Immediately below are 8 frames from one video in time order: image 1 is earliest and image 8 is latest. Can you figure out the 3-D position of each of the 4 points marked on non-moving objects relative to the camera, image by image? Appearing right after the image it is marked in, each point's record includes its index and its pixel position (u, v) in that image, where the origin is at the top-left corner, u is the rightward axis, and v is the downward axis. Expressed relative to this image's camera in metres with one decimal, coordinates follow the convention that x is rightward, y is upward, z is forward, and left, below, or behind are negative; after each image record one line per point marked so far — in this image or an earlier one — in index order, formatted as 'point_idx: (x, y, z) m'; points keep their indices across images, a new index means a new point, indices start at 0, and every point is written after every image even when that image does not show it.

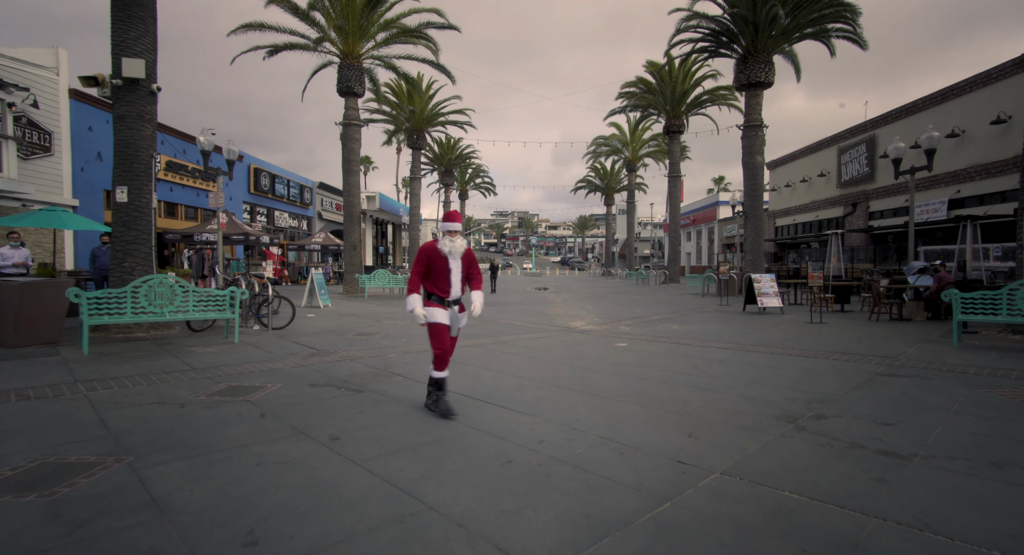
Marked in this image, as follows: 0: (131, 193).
0: (-7.1, +1.6, +9.2) m
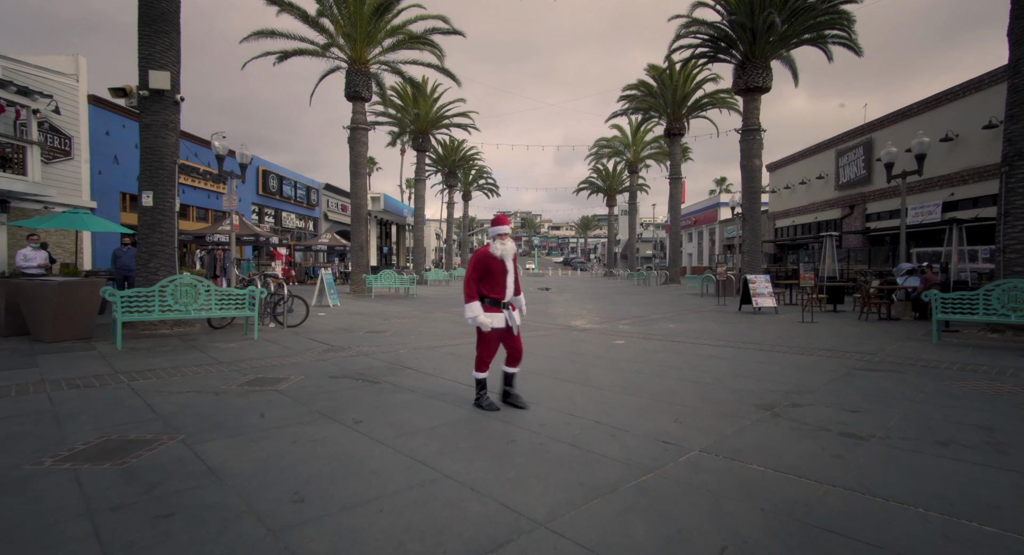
0: (-7.0, +1.6, +9.7) m
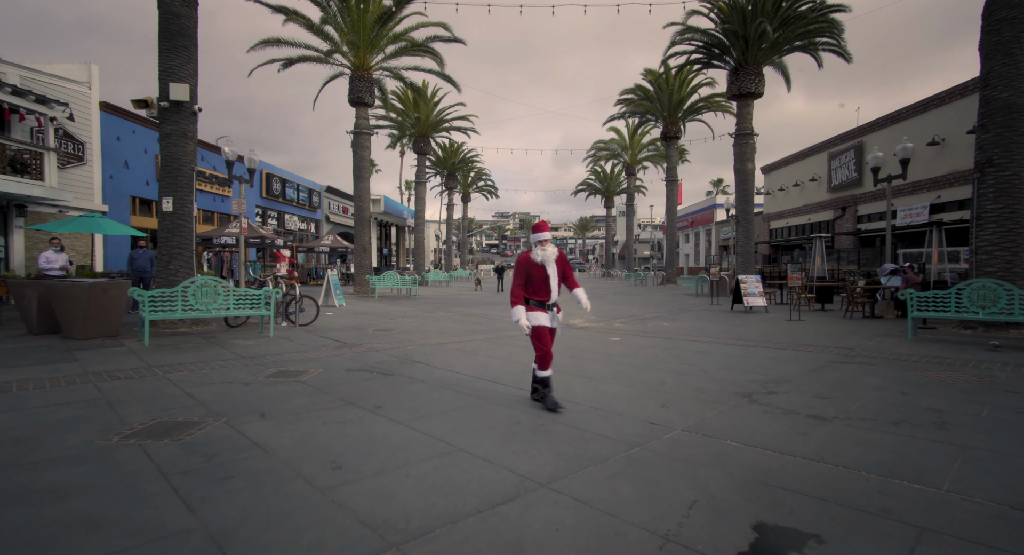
0: (-7.0, +1.6, +10.2) m
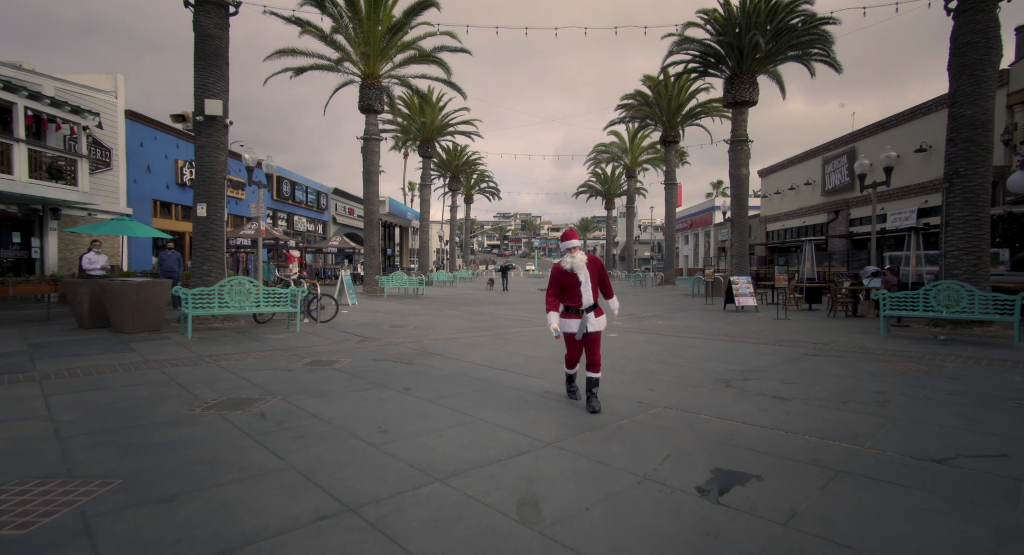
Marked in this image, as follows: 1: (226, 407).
0: (-6.9, +1.6, +11.1) m
1: (-3.0, -1.3, +5.1) m
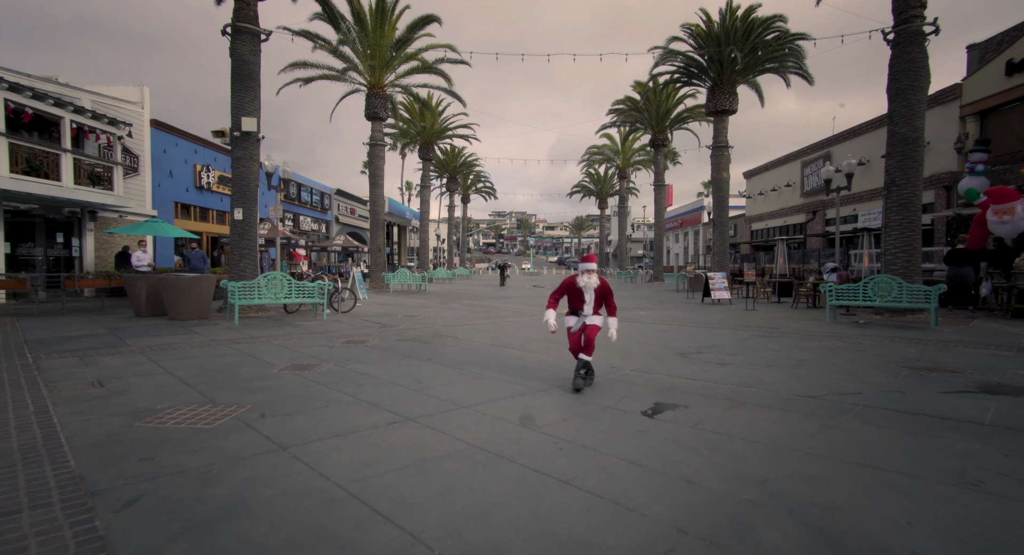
0: (-6.9, +1.7, +12.7) m
1: (-3.0, -1.2, +6.7) m
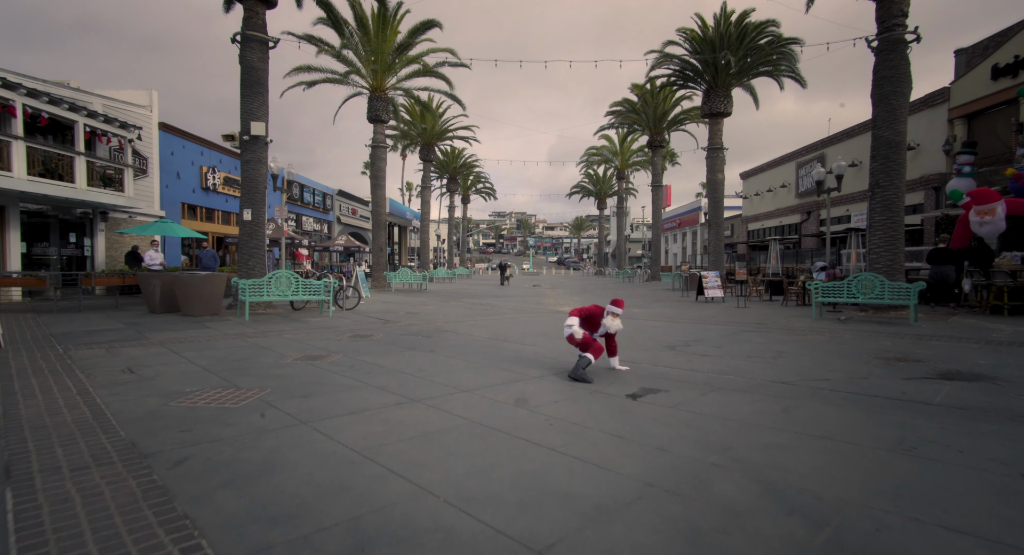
0: (-7.0, +1.7, +13.2) m
1: (-3.0, -1.2, +7.2) m
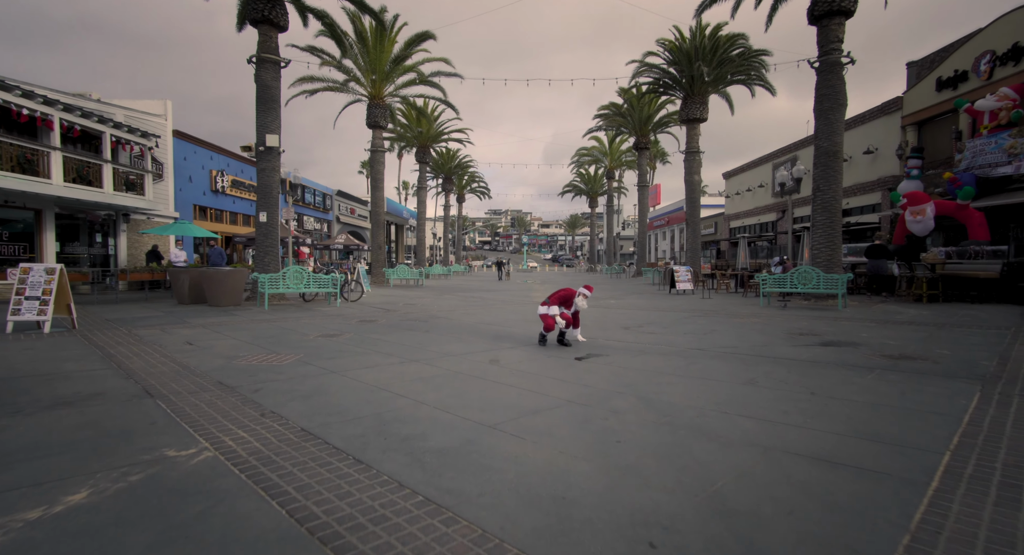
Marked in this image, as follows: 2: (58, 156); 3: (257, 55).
0: (-7.4, +1.9, +14.8) m
1: (-3.4, -1.1, +8.8) m
2: (-14.1, +3.8, +15.2) m
3: (-7.6, +6.6, +14.6) m
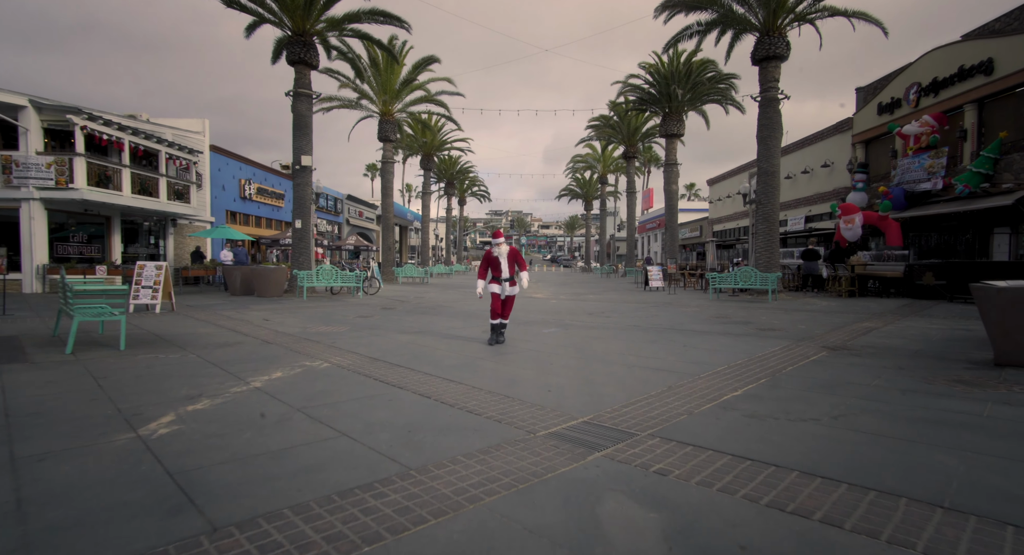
0: (-7.6, +2.0, +17.8) m
1: (-3.6, -1.0, +11.8) m
2: (-14.3, +3.9, +18.1) m
3: (-7.8, +6.8, +17.5) m
